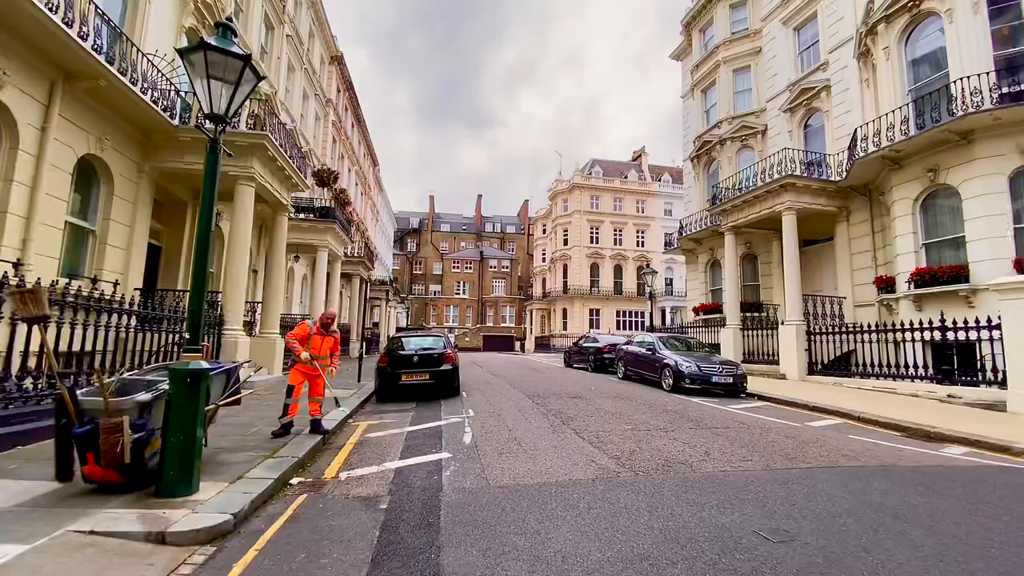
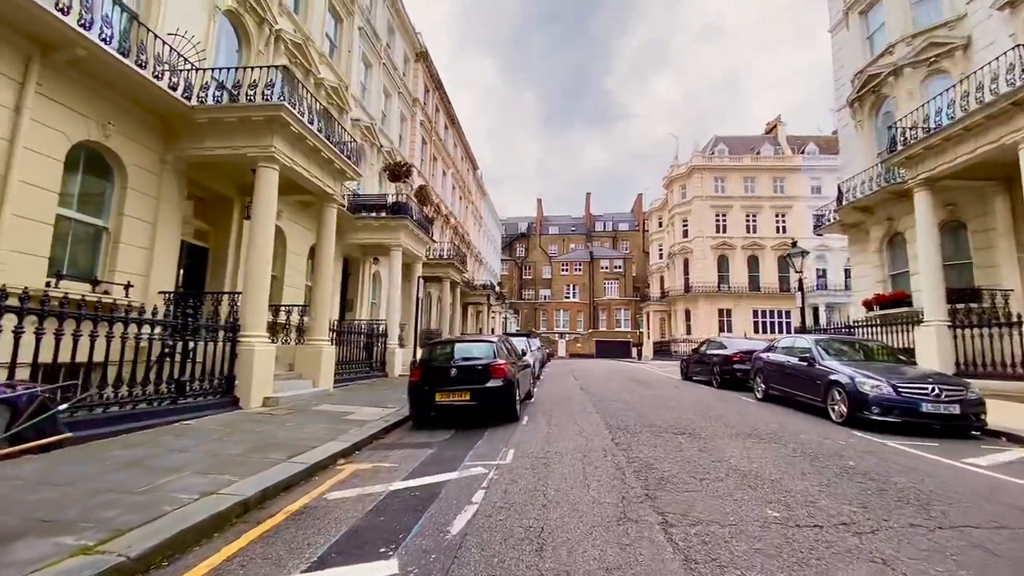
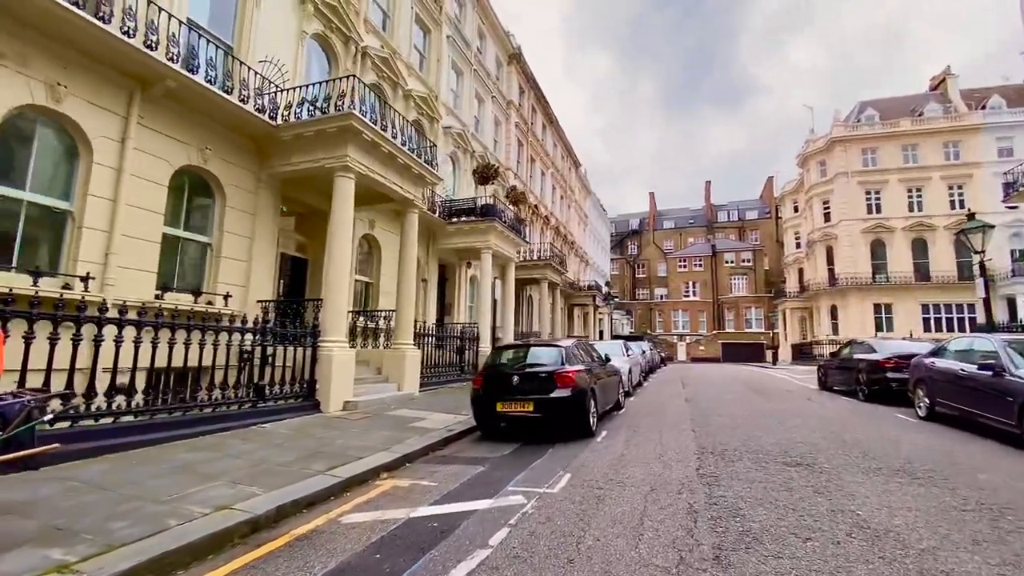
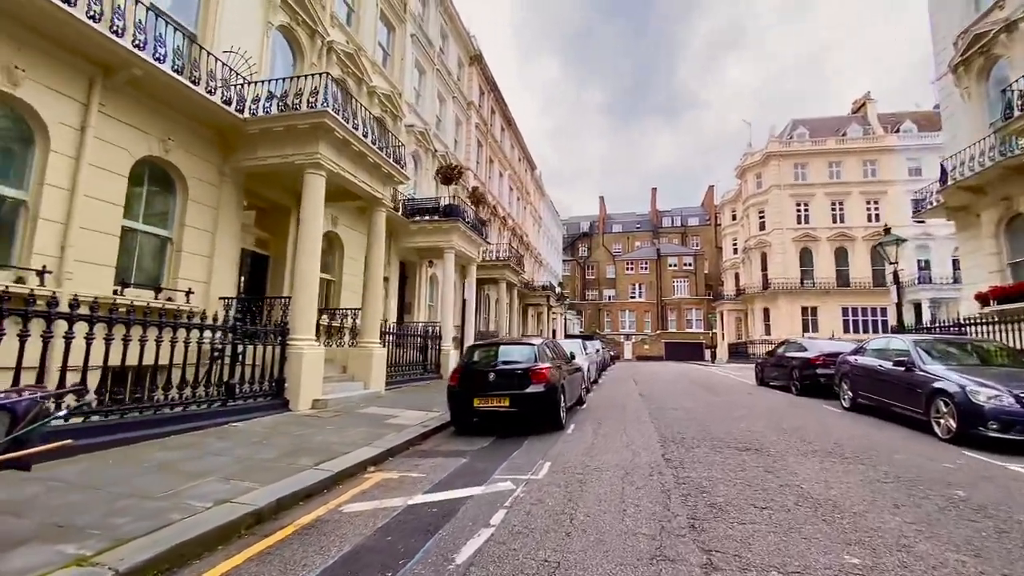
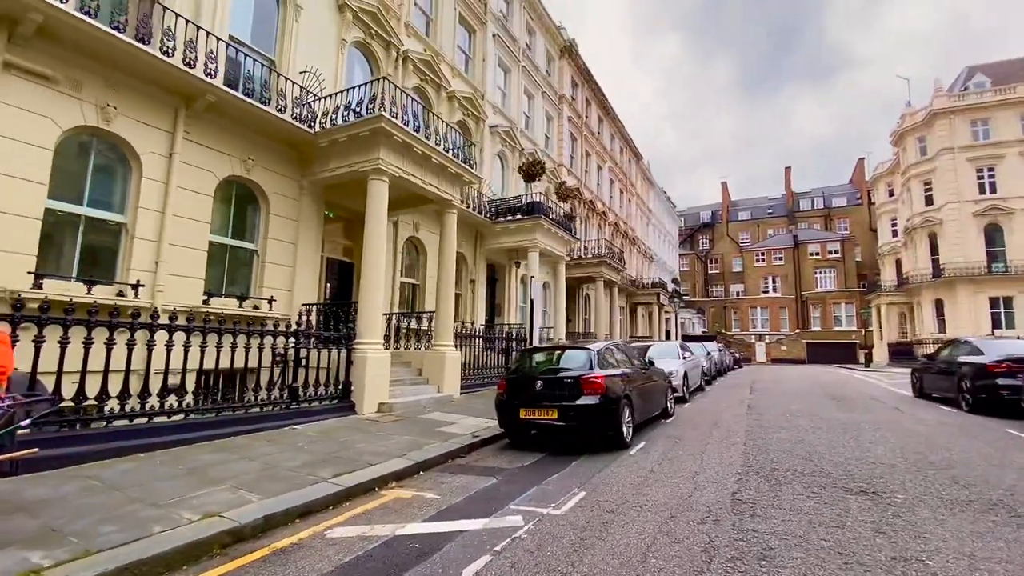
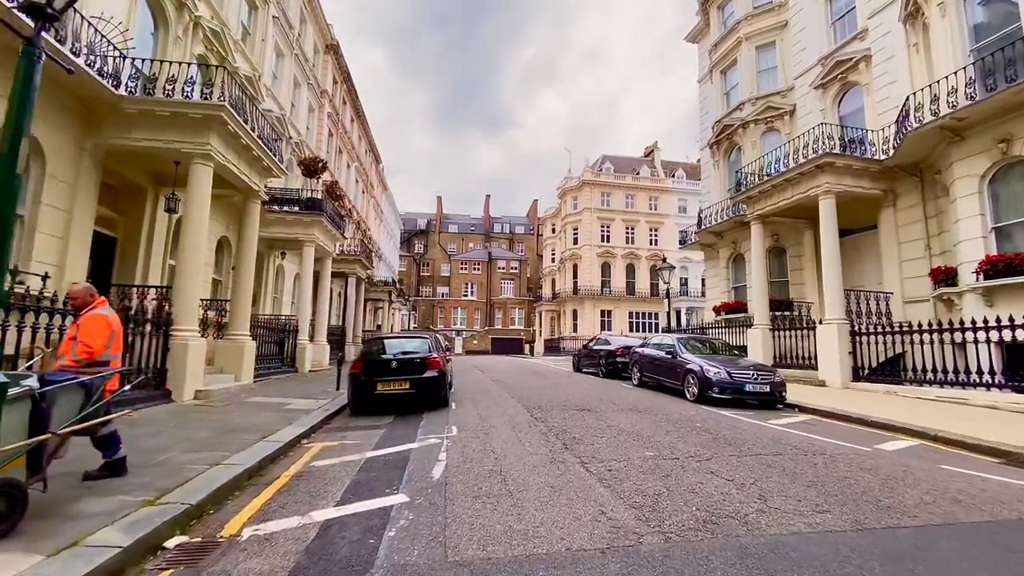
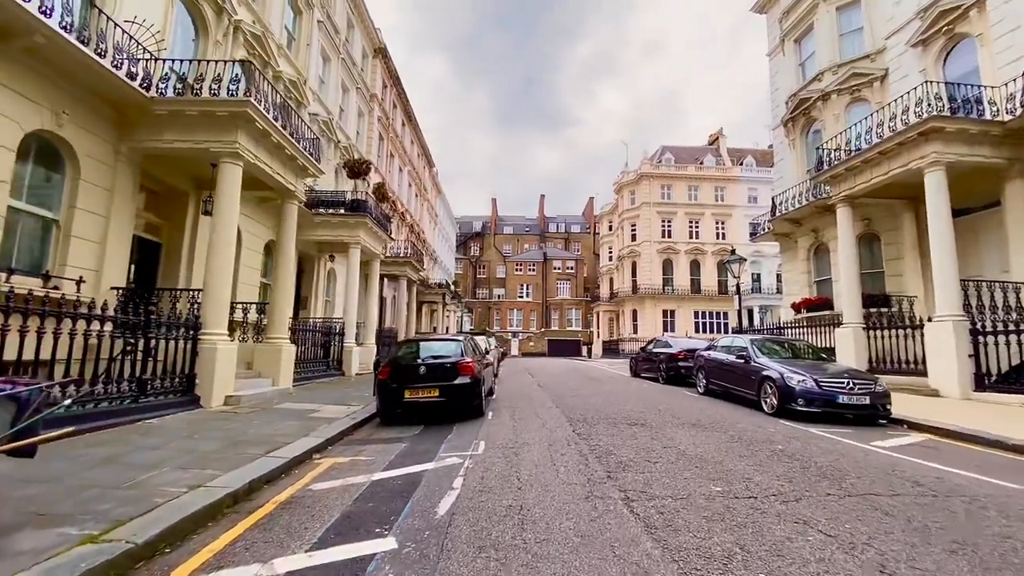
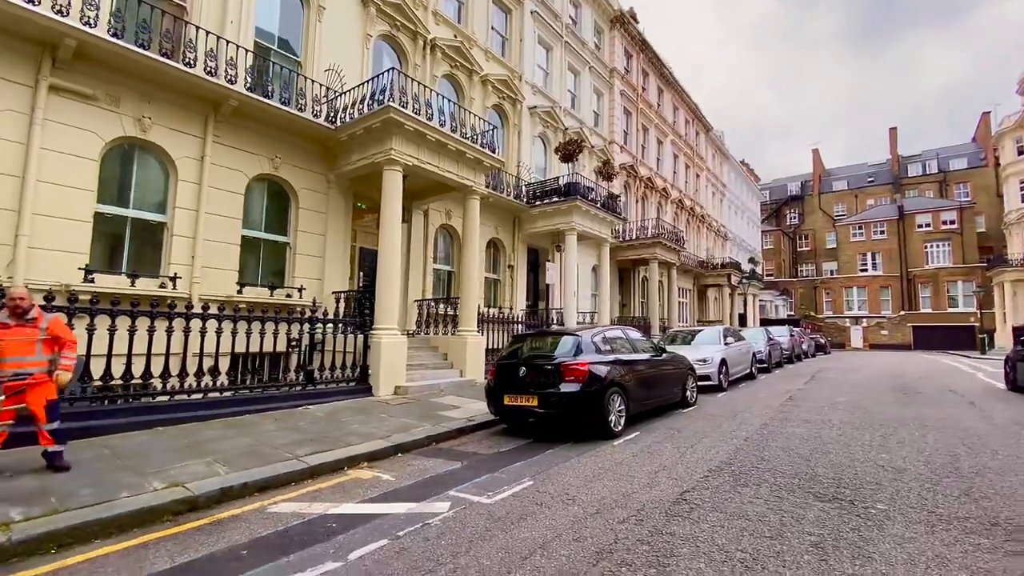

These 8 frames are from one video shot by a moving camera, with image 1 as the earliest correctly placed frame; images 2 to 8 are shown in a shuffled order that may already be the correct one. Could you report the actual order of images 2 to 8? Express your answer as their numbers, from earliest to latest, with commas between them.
6, 7, 2, 4, 3, 5, 8
